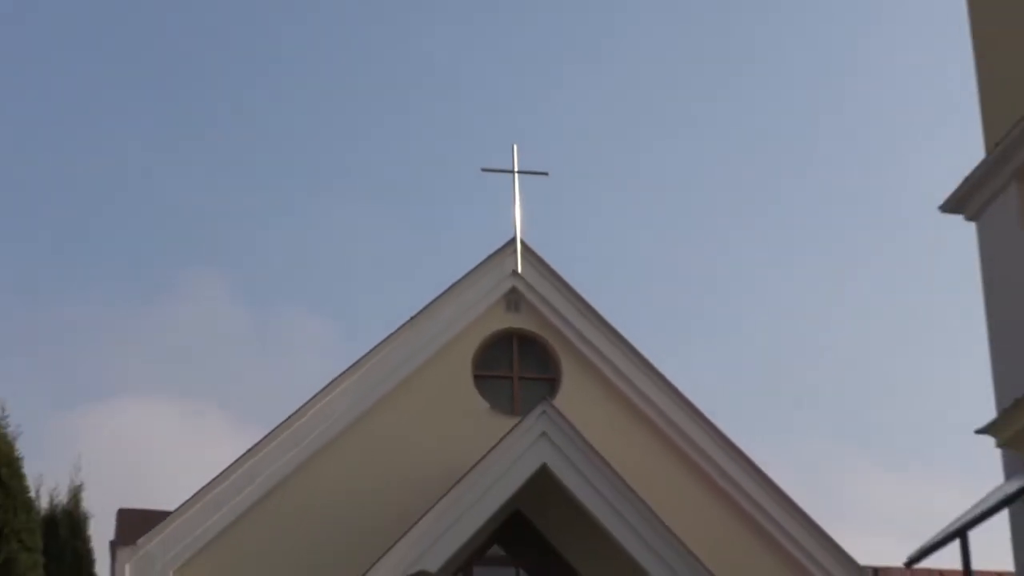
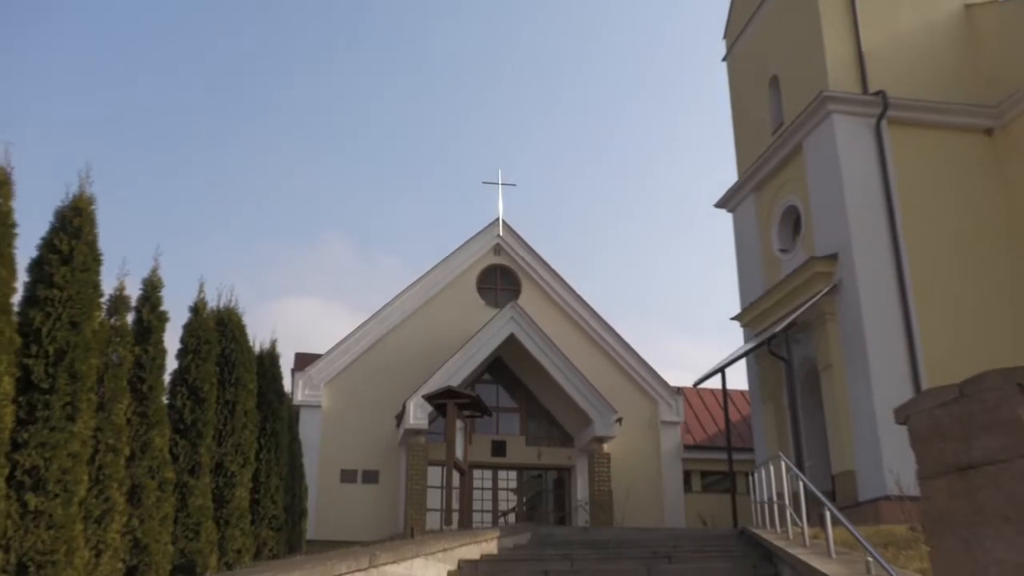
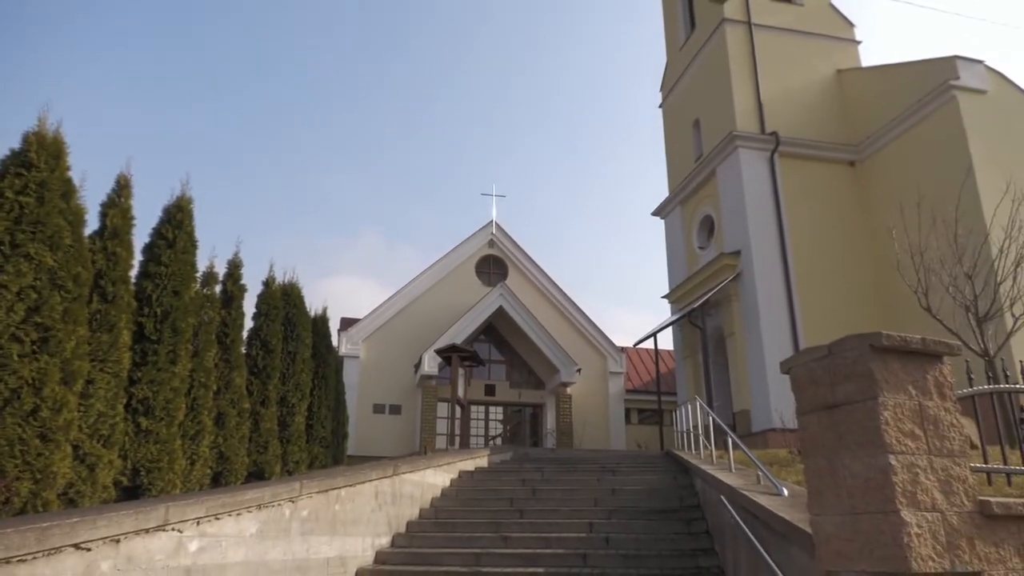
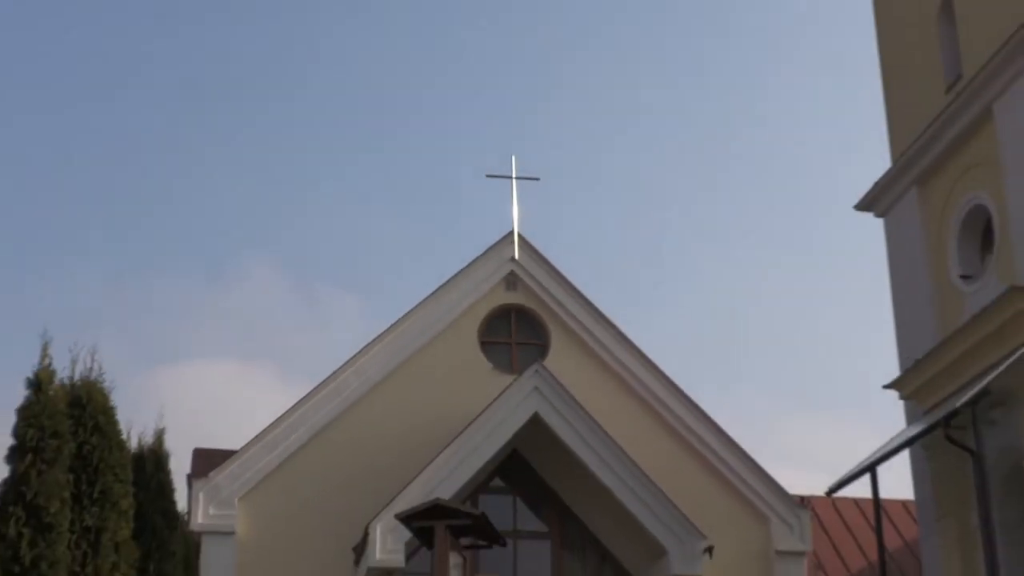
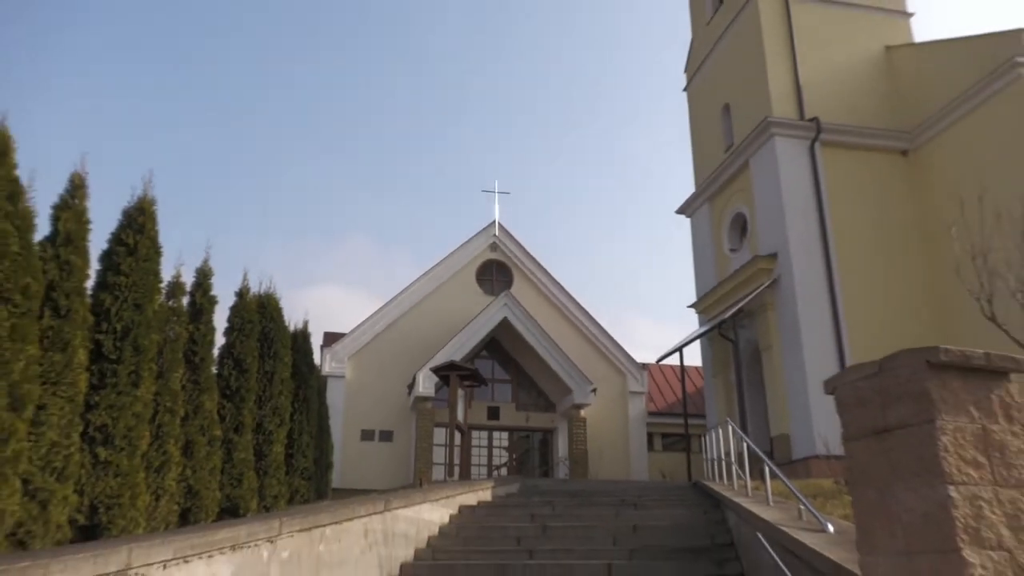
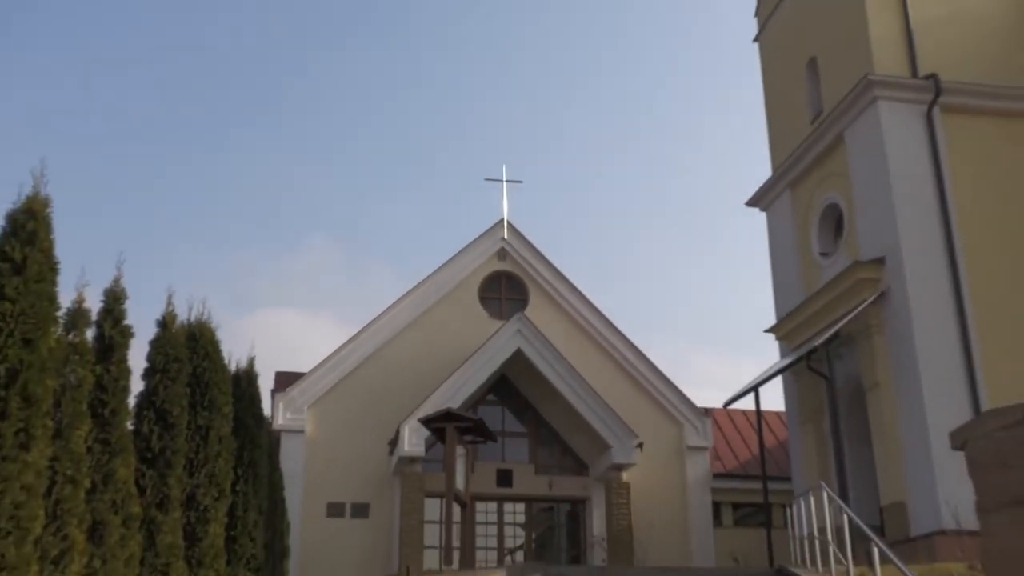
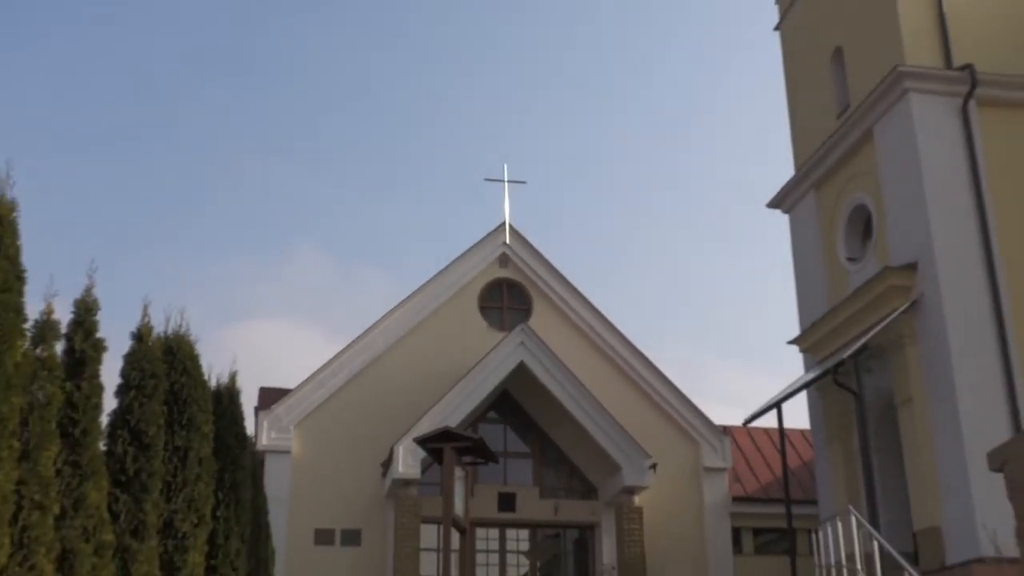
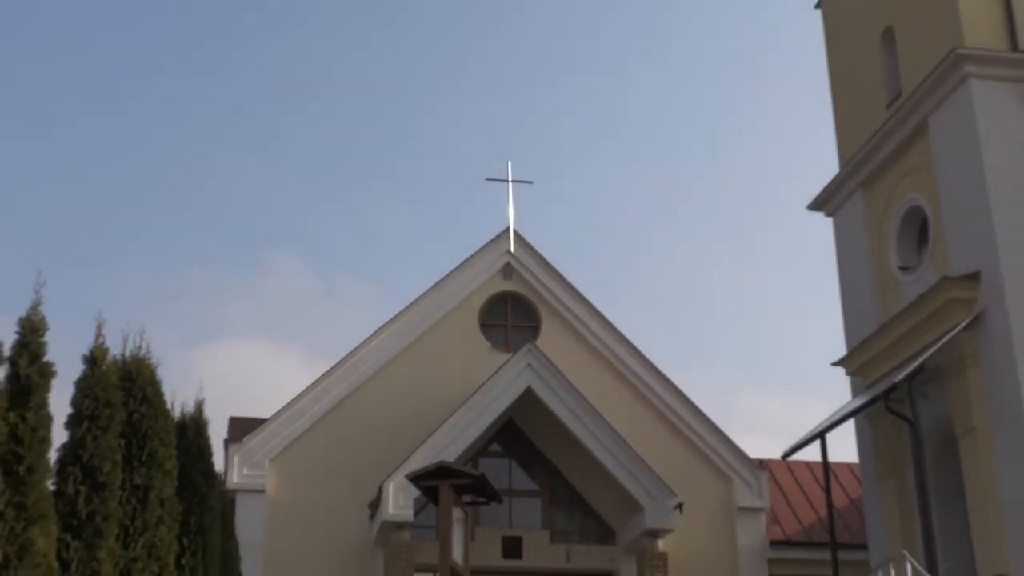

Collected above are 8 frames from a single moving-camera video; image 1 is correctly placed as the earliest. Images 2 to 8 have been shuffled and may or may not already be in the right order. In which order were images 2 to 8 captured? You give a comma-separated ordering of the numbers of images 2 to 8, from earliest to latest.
4, 8, 7, 6, 2, 5, 3
